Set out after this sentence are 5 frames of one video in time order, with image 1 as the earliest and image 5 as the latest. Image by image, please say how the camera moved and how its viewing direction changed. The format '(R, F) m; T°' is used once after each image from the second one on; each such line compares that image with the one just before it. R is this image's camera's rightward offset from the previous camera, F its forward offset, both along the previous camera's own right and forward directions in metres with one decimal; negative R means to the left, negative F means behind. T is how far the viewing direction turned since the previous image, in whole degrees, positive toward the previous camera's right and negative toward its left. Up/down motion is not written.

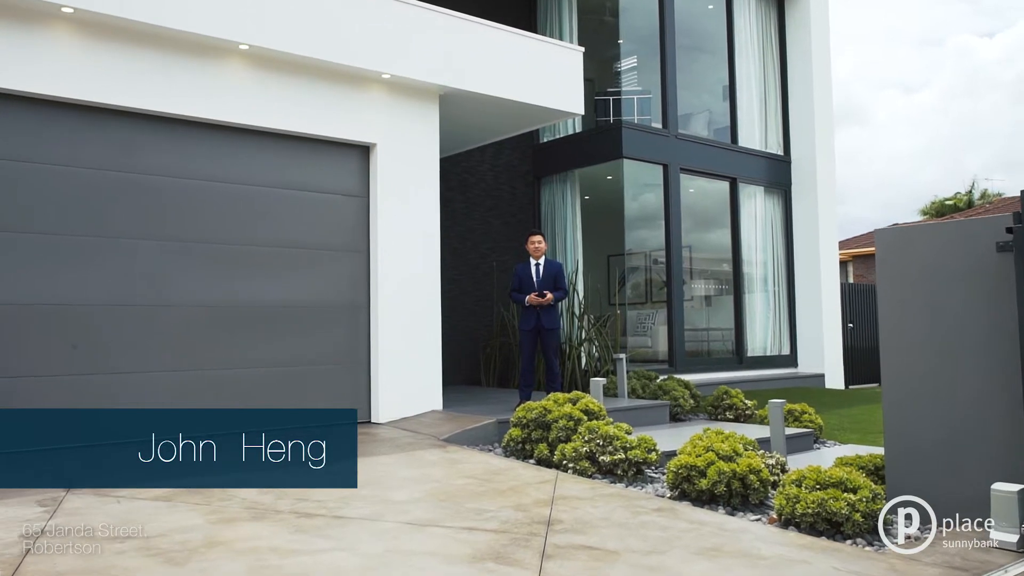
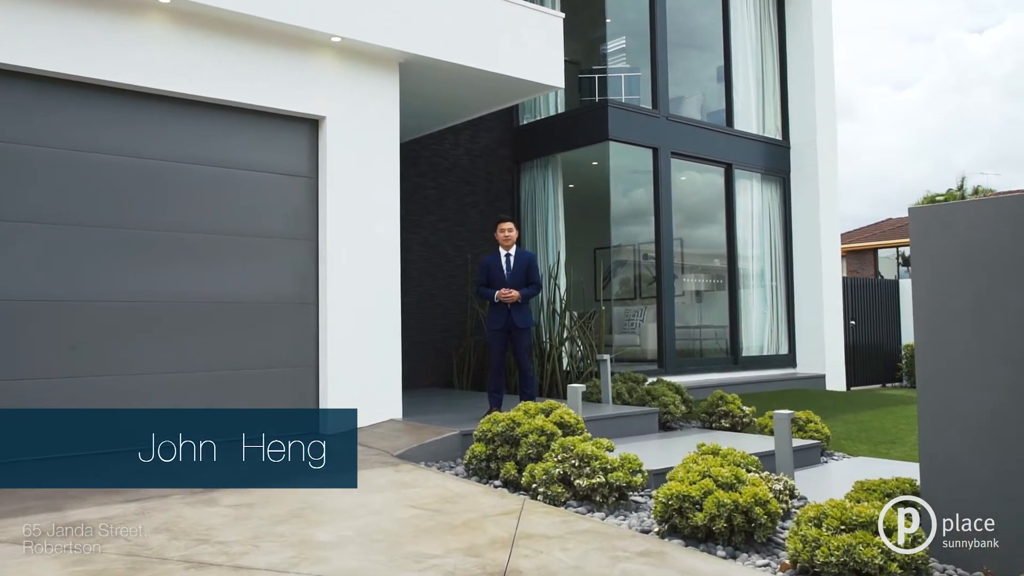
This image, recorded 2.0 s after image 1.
(+0.2, +0.7) m; +1°
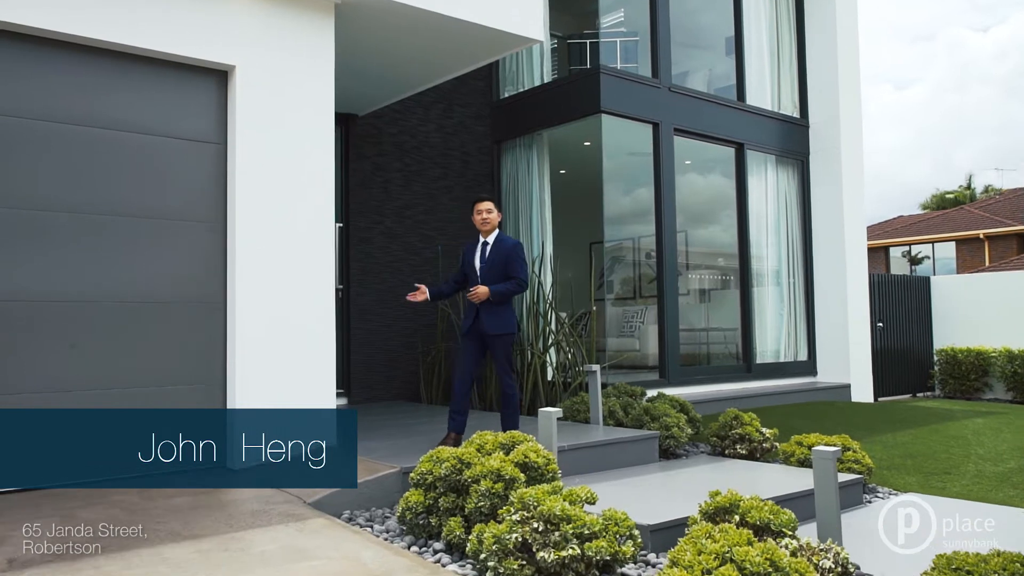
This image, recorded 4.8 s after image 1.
(+0.2, +1.1) m; 0°
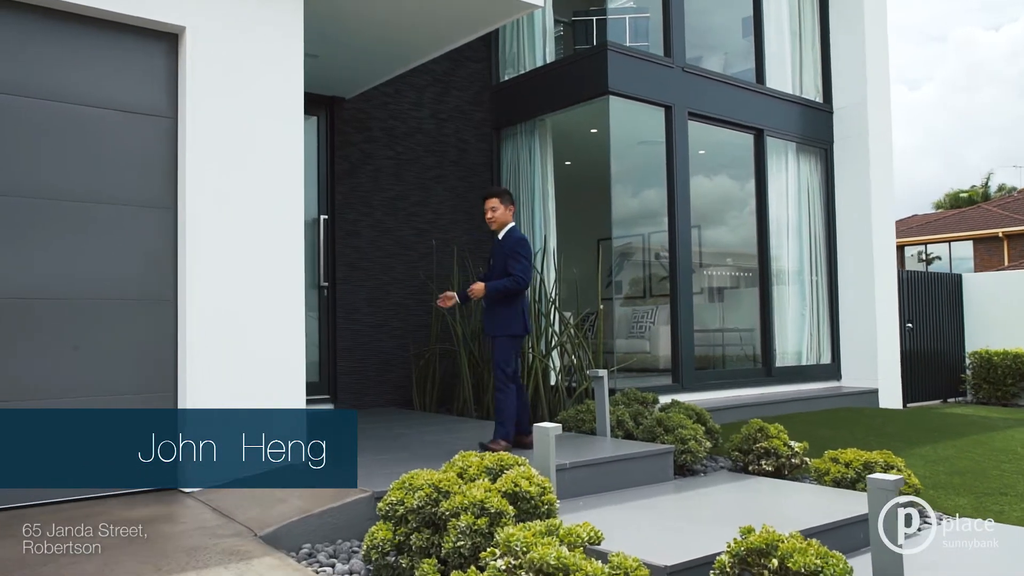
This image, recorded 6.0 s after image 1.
(+0.1, +0.5) m; -1°
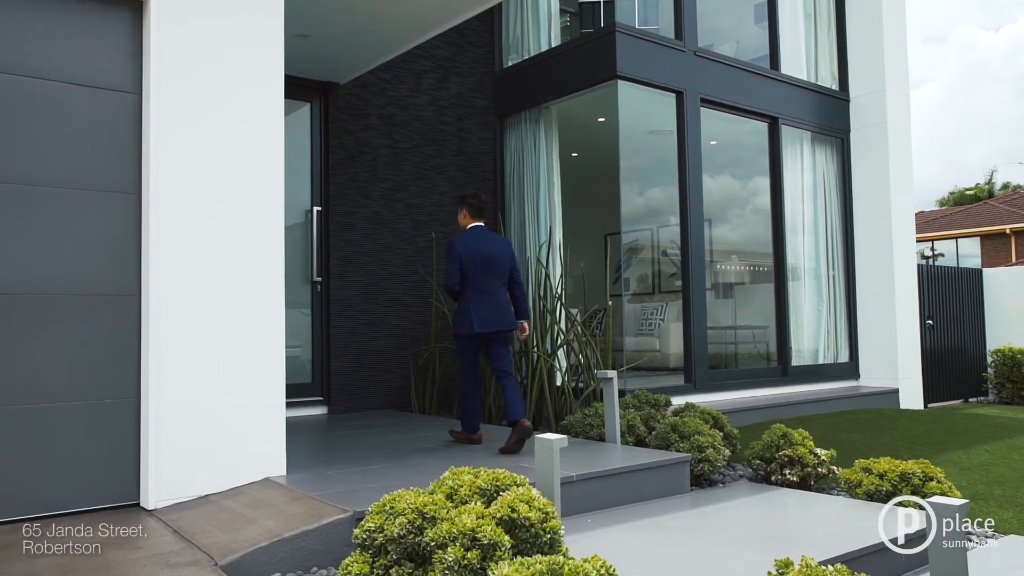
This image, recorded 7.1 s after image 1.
(0.0, +0.4) m; 0°
